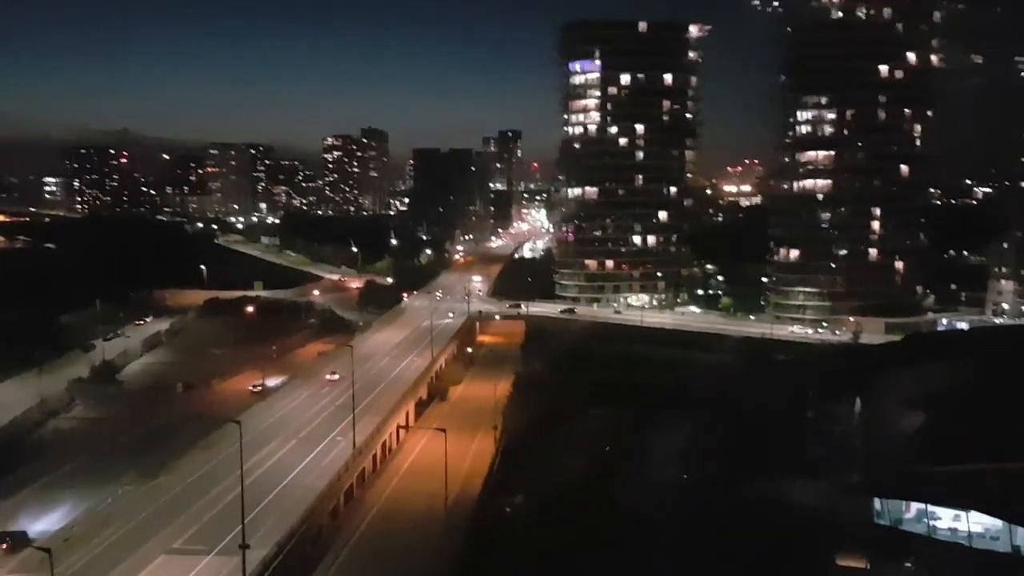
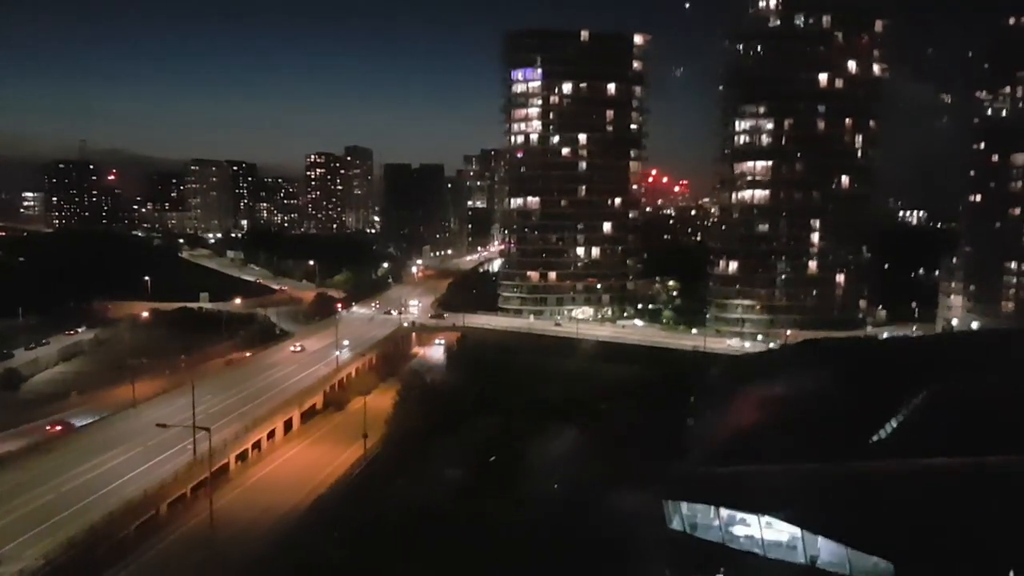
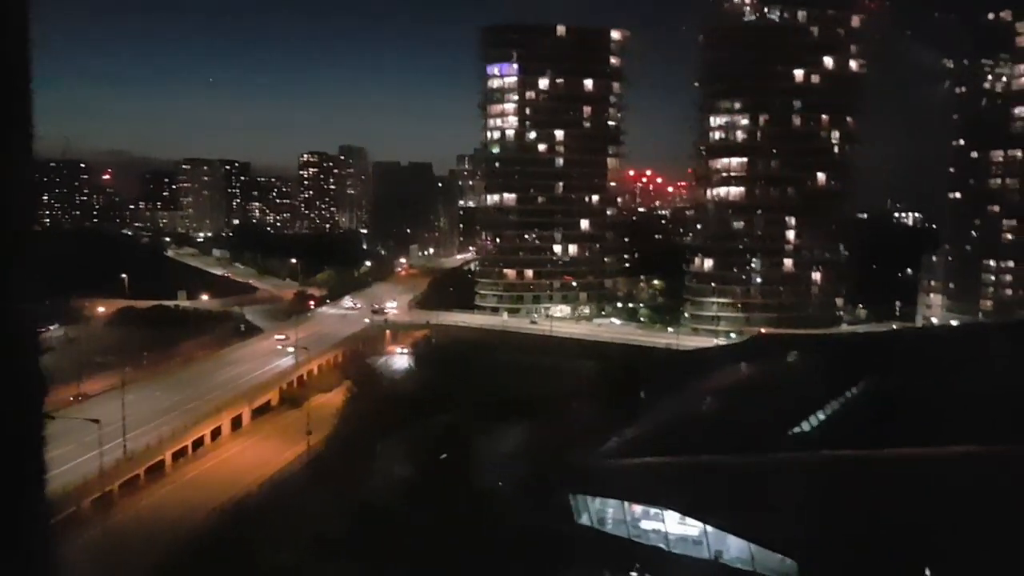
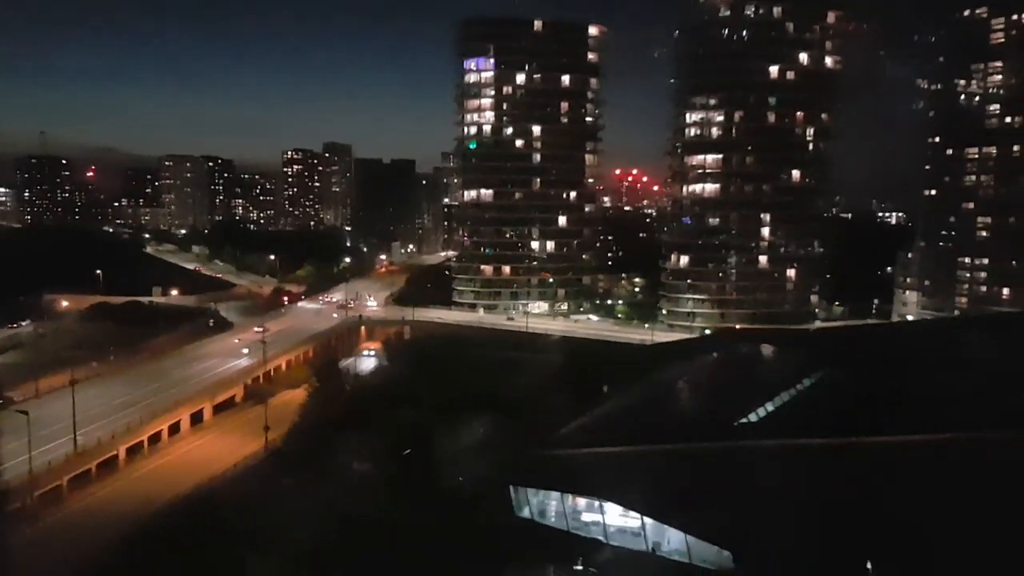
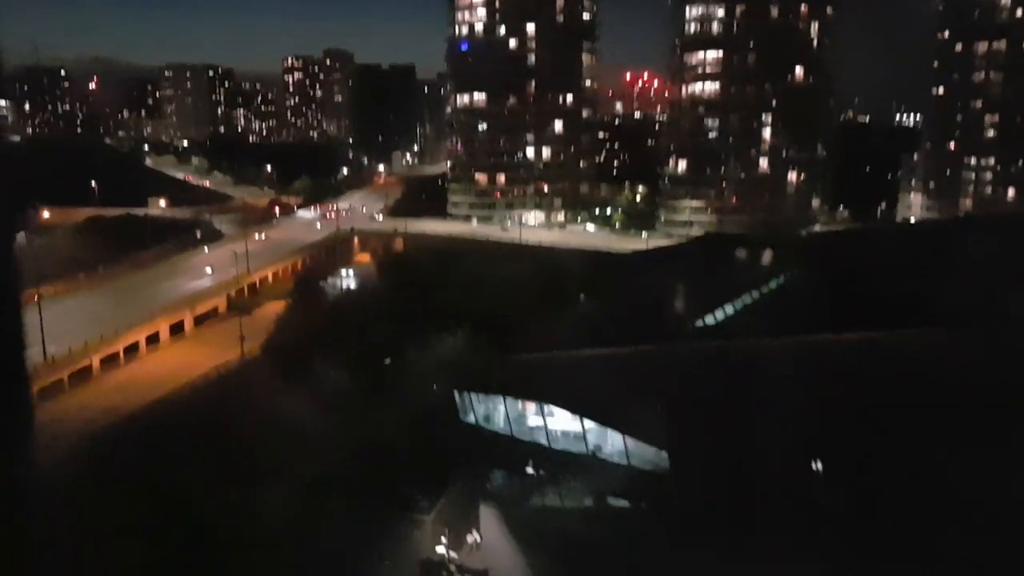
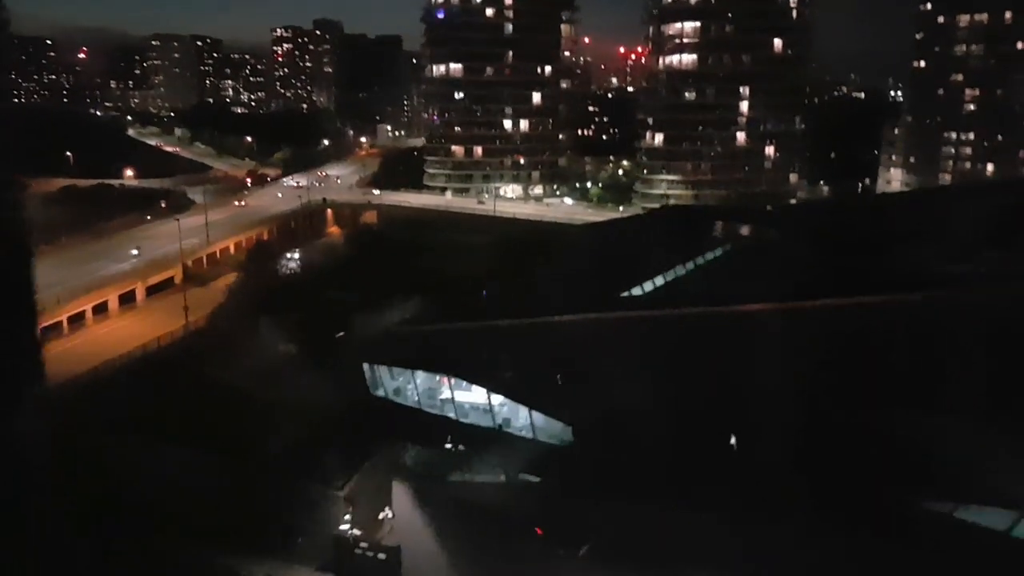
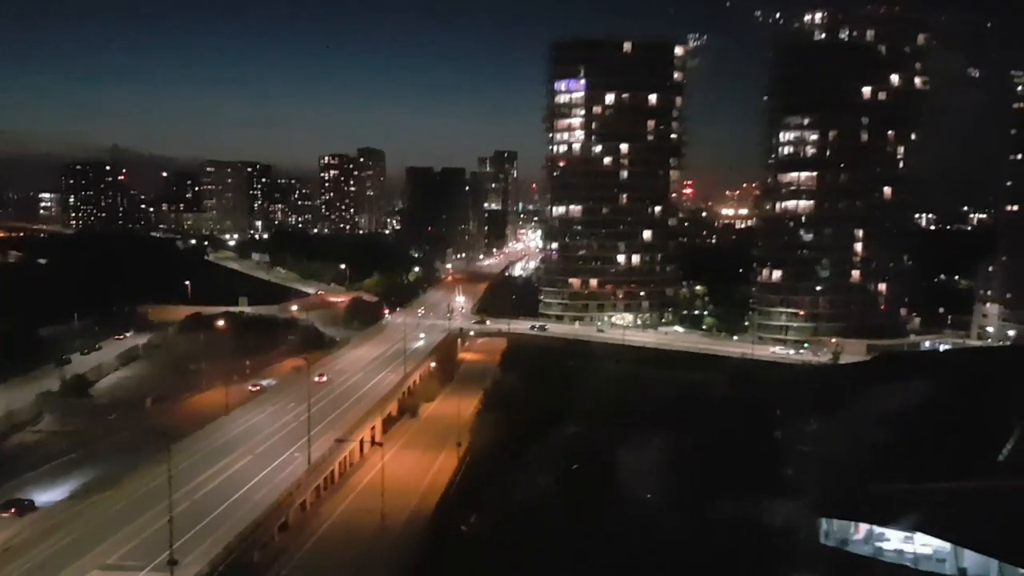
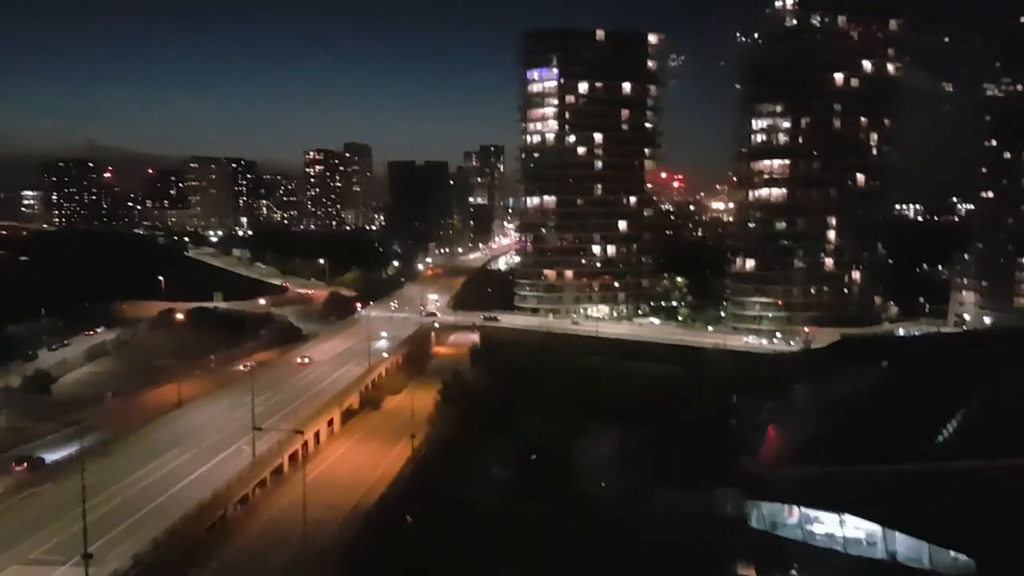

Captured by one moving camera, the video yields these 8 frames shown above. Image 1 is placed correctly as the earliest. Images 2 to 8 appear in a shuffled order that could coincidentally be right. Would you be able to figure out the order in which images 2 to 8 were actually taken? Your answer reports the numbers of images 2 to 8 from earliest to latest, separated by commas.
7, 8, 2, 3, 4, 5, 6
